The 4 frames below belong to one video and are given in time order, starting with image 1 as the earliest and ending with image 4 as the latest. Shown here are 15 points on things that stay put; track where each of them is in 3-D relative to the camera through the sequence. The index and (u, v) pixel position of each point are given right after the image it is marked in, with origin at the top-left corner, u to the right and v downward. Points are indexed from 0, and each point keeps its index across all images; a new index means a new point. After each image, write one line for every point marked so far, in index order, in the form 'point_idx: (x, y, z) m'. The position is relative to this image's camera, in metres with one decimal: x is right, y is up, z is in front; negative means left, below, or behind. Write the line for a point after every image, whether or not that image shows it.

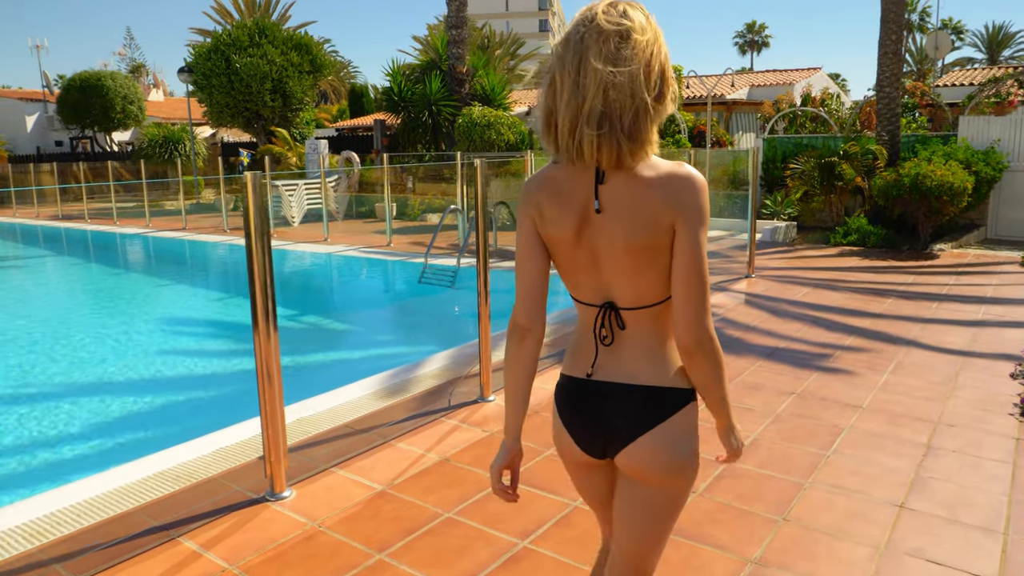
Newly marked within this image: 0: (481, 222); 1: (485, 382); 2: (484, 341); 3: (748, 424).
0: (-0.2, +0.4, +4.1) m
1: (-0.1, -0.4, +4.3) m
2: (-0.1, -0.3, +4.2) m
3: (+1.1, -0.7, +3.9) m
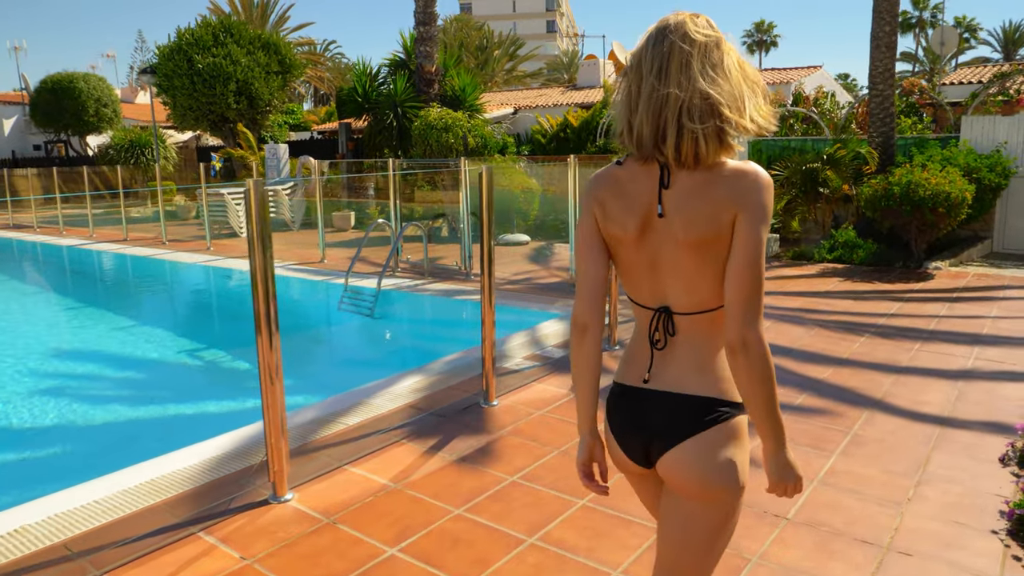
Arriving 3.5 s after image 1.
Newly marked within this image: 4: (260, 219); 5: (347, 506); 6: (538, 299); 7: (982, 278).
0: (-0.9, +0.1, +3.0) m
1: (-0.9, -0.7, +3.2) m
2: (-0.9, -0.5, +3.1) m
3: (+0.4, -0.9, +2.8) m
4: (-0.9, +0.2, +3.0) m
5: (-0.6, -0.8, +3.2) m
6: (+0.2, -0.1, +7.1) m
7: (+4.8, +0.1, +8.3) m
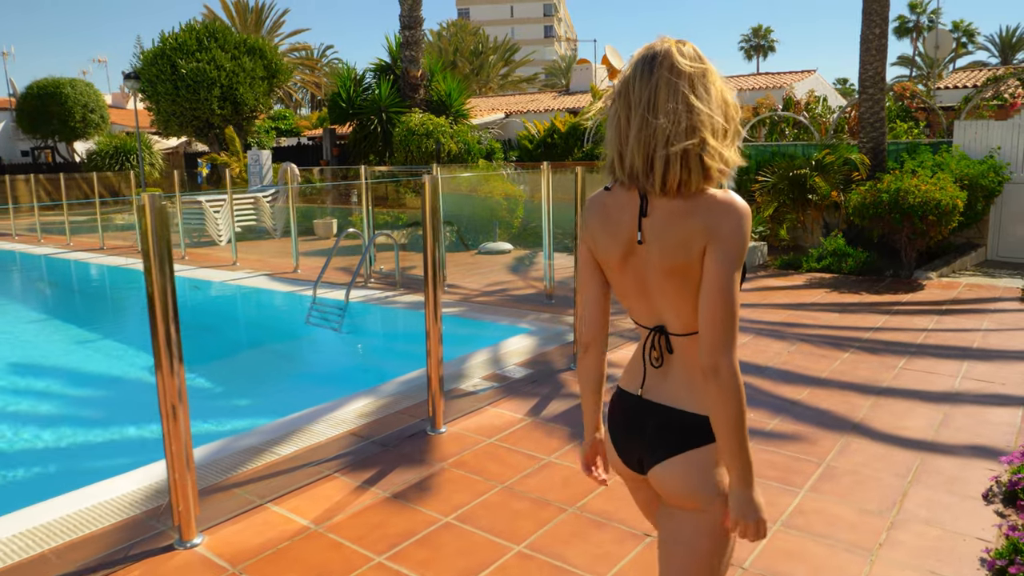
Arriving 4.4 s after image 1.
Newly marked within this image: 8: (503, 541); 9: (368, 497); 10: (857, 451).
0: (-1.2, +0.1, +2.7) m
1: (-1.2, -0.8, +2.9) m
2: (-1.2, -0.6, +2.8) m
3: (+0.1, -1.0, +2.5) m
4: (-1.2, +0.2, +2.7) m
5: (-0.9, -0.9, +2.9) m
6: (0.0, -0.2, +6.8) m
7: (+4.6, 0.0, +8.0) m
8: (0.0, -0.9, +2.9) m
9: (-0.6, -0.8, +3.3) m
10: (+1.5, -0.7, +3.6) m
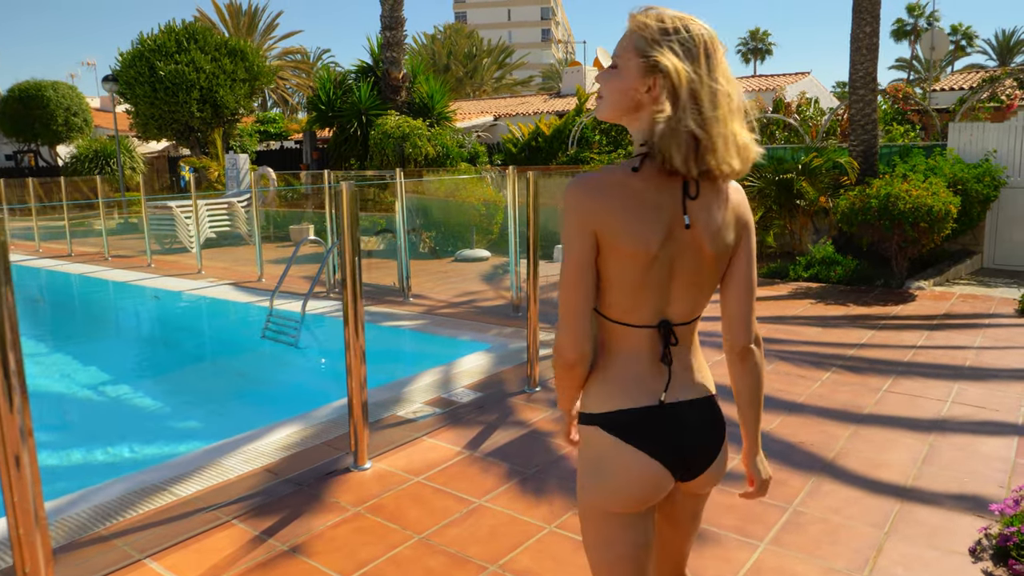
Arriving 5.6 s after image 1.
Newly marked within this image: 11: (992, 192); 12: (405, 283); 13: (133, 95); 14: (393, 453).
0: (-1.5, 0.0, +2.3) m
1: (-1.5, -0.8, +2.4) m
2: (-1.5, -0.6, +2.4) m
3: (-0.2, -1.0, +2.1) m
4: (-1.5, +0.1, +2.3) m
5: (-1.2, -1.0, +2.4) m
6: (-0.3, -0.3, +6.4) m
7: (+4.3, -0.1, +7.6) m
8: (-0.3, -1.0, +2.4) m
9: (-0.9, -0.9, +2.8) m
10: (+1.3, -0.8, +3.2) m
11: (+5.3, +1.1, +9.1) m
12: (-1.1, +0.1, +8.5) m
13: (-8.6, +4.4, +18.5) m
14: (-0.5, -0.7, +3.7) m
